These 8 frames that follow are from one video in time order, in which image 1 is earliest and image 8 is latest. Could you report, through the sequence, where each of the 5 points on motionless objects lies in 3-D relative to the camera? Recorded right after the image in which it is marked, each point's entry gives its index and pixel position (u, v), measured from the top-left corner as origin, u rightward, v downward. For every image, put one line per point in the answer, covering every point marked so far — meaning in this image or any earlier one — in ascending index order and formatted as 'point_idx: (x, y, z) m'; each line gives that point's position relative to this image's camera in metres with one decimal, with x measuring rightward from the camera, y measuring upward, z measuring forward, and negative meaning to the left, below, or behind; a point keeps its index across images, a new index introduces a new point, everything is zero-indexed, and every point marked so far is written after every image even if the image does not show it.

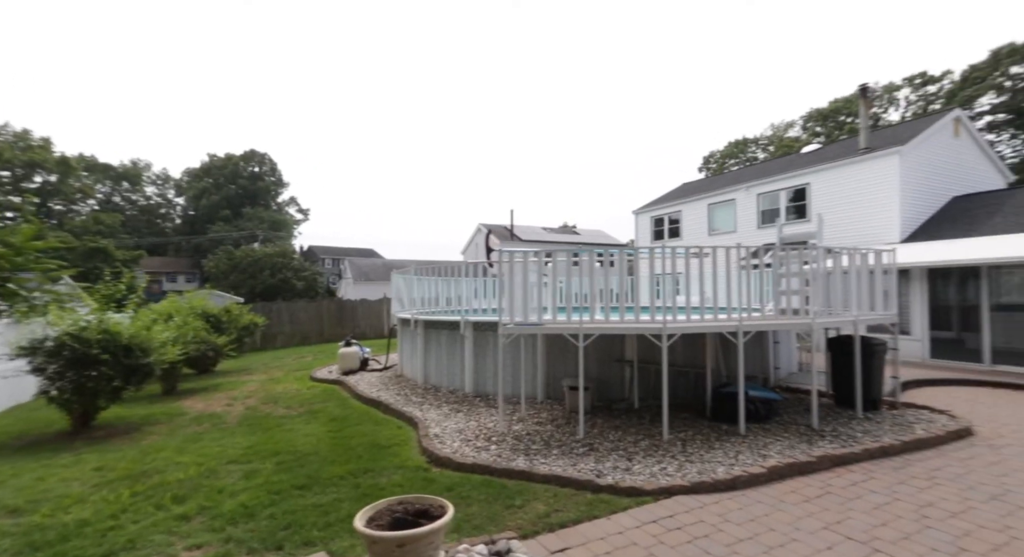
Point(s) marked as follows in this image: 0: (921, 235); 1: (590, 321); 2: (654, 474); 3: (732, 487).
0: (+11.5, +1.1, +14.5) m
1: (+0.9, -0.5, +6.0) m
2: (+1.3, -1.7, +4.5) m
3: (+1.8, -1.7, +4.2) m
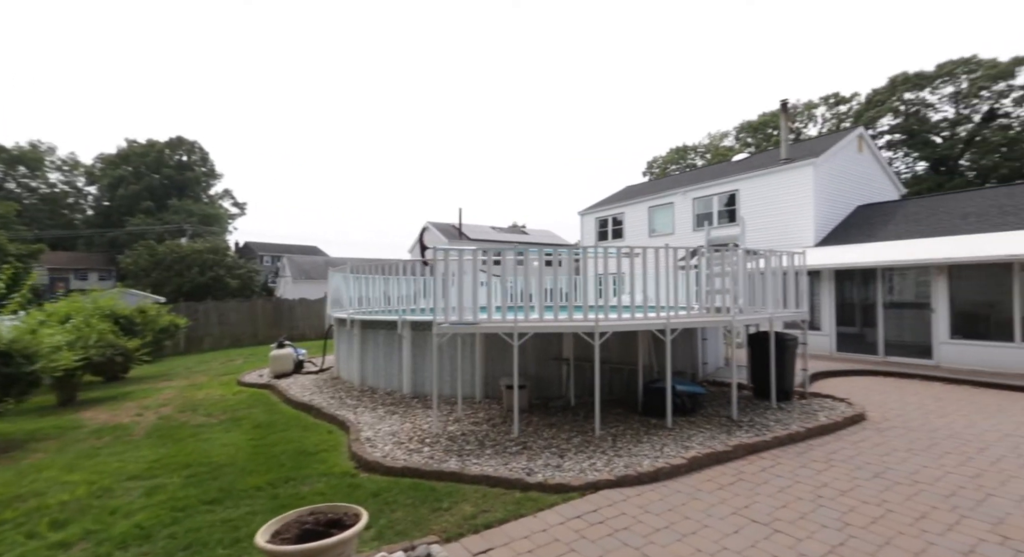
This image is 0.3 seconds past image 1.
0: (+9.9, +1.2, +15.5) m
1: (+0.1, -0.5, +6.1) m
2: (+0.6, -1.8, +4.6) m
3: (+1.2, -1.7, +4.4) m
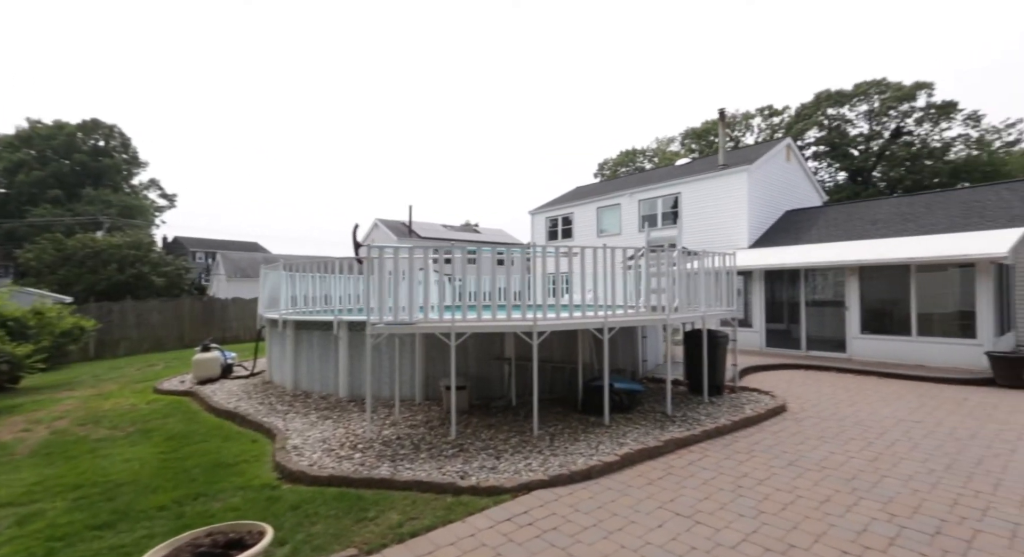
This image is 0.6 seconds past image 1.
0: (+8.2, +1.2, +16.3) m
1: (-0.6, -0.5, +6.0) m
2: (0.0, -1.8, +4.6) m
3: (+0.6, -1.7, +4.4) m
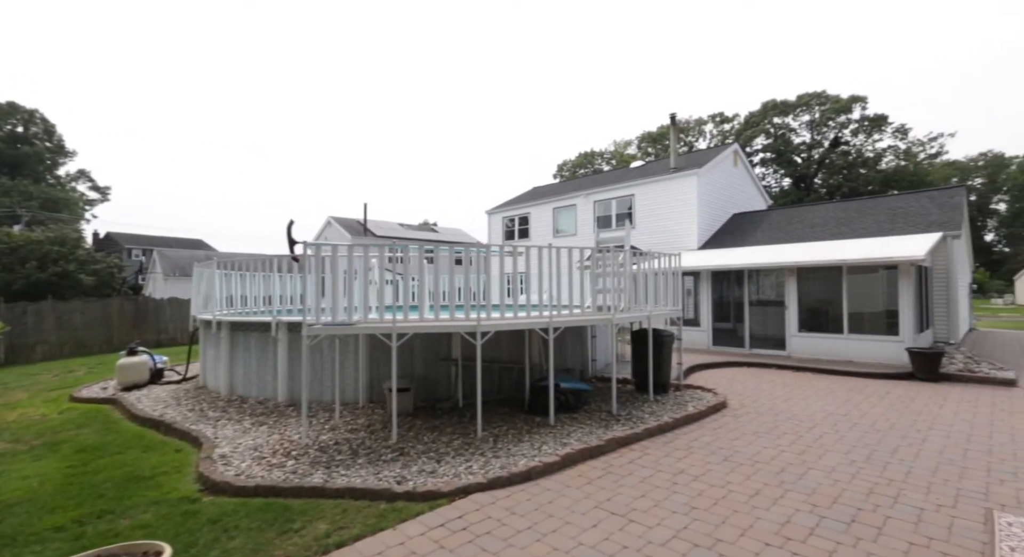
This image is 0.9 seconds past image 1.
0: (+6.7, +1.2, +16.9) m
1: (-1.3, -0.5, +5.9) m
2: (-0.5, -1.7, +4.5) m
3: (+0.1, -1.7, +4.4) m
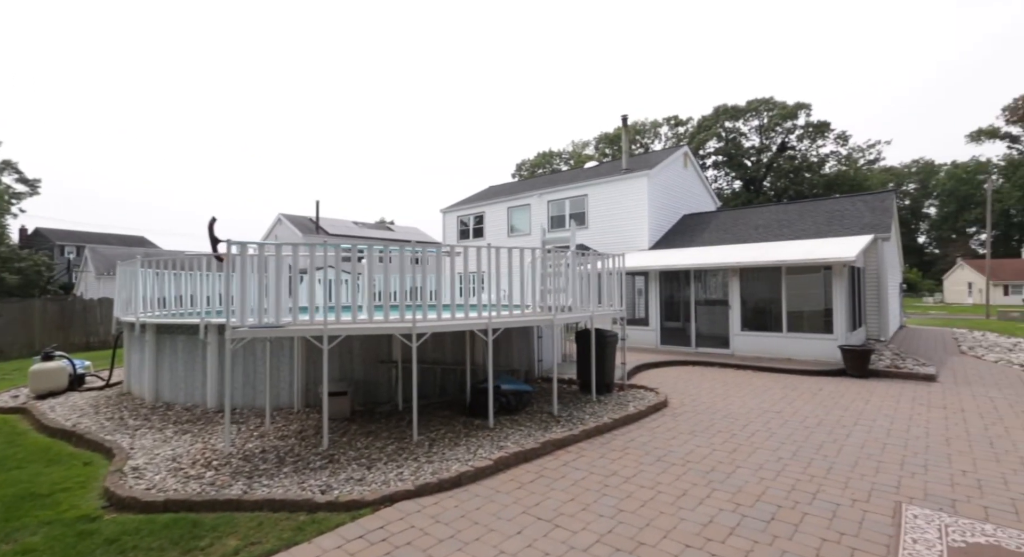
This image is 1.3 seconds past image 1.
0: (+5.2, +1.2, +17.2) m
1: (-2.0, -0.5, +5.7) m
2: (-1.1, -1.8, +4.4) m
3: (-0.5, -1.7, +4.3) m
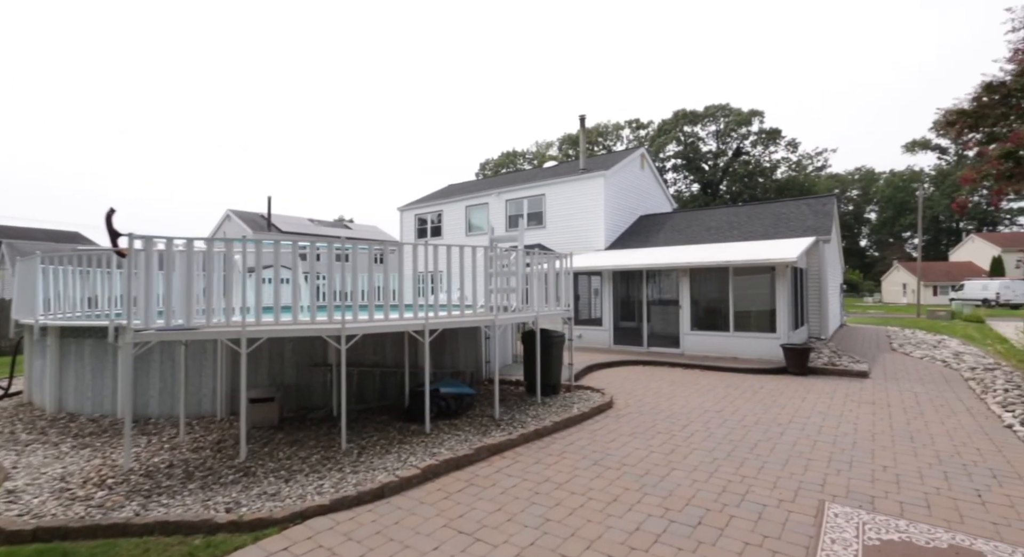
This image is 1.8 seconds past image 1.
0: (+3.7, +1.2, +17.3) m
1: (-2.6, -0.5, +5.3) m
2: (-1.7, -1.7, +4.1) m
3: (-1.1, -1.7, +4.0) m
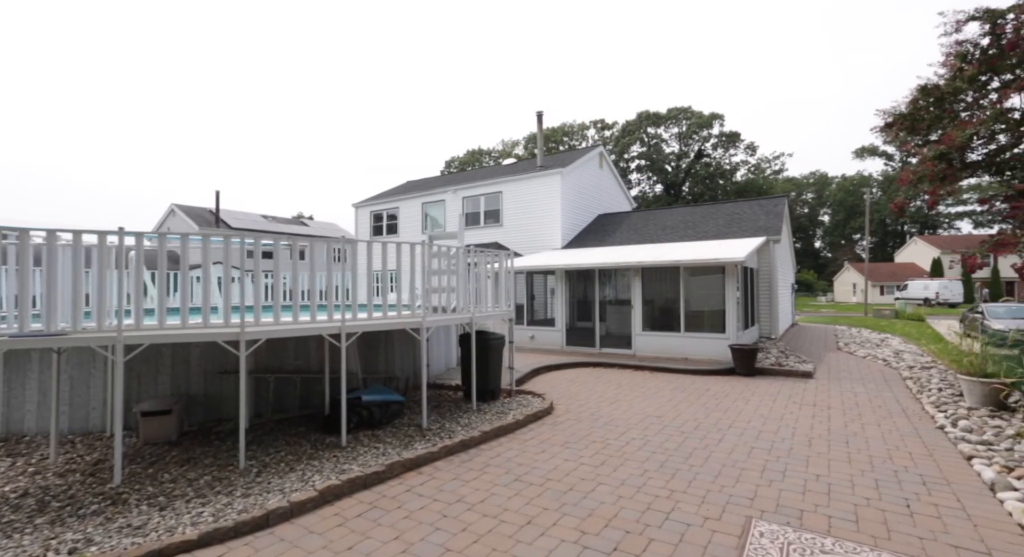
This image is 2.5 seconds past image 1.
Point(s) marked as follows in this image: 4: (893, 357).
0: (+2.1, +1.3, +17.1) m
1: (-3.4, -0.5, +4.7) m
2: (-2.4, -1.7, +3.6) m
3: (-1.8, -1.7, +3.5) m
4: (+8.2, -1.7, +10.8) m
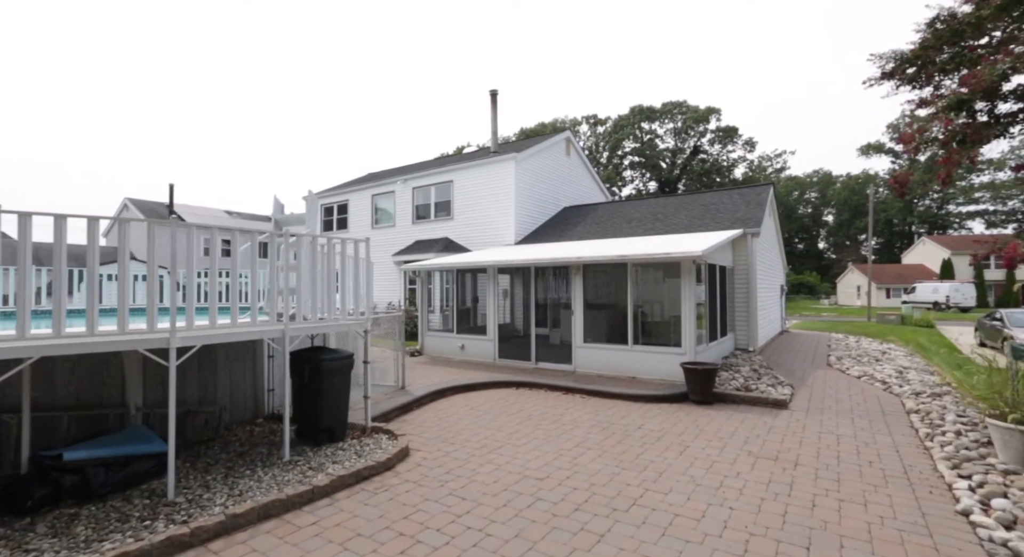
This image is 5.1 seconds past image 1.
0: (+0.6, +1.3, +15.0) m
1: (-5.1, -0.4, +2.7) m
2: (-4.1, -1.7, +1.5) m
3: (-3.4, -1.7, +1.5) m
4: (+6.6, -1.7, +8.7) m
